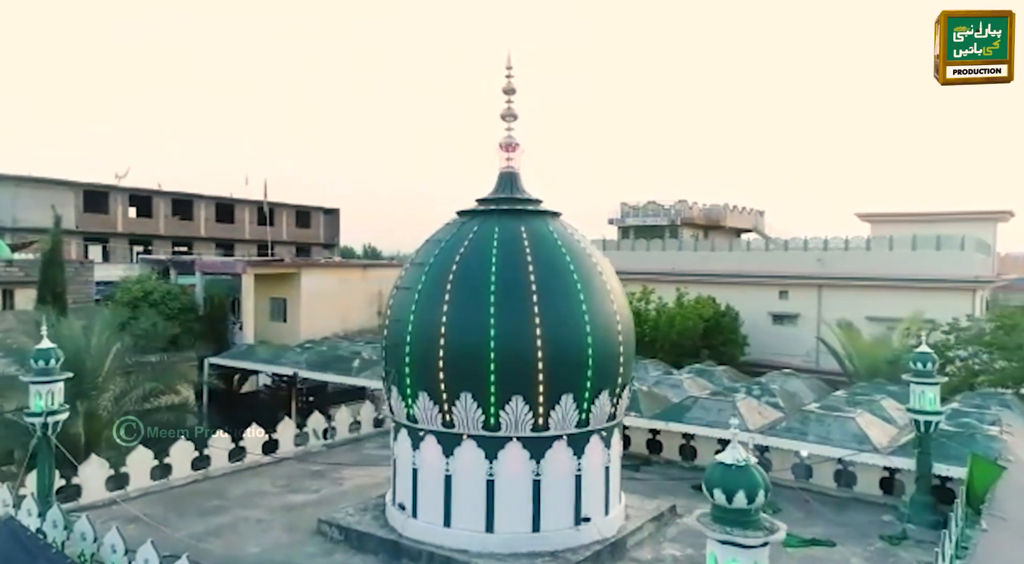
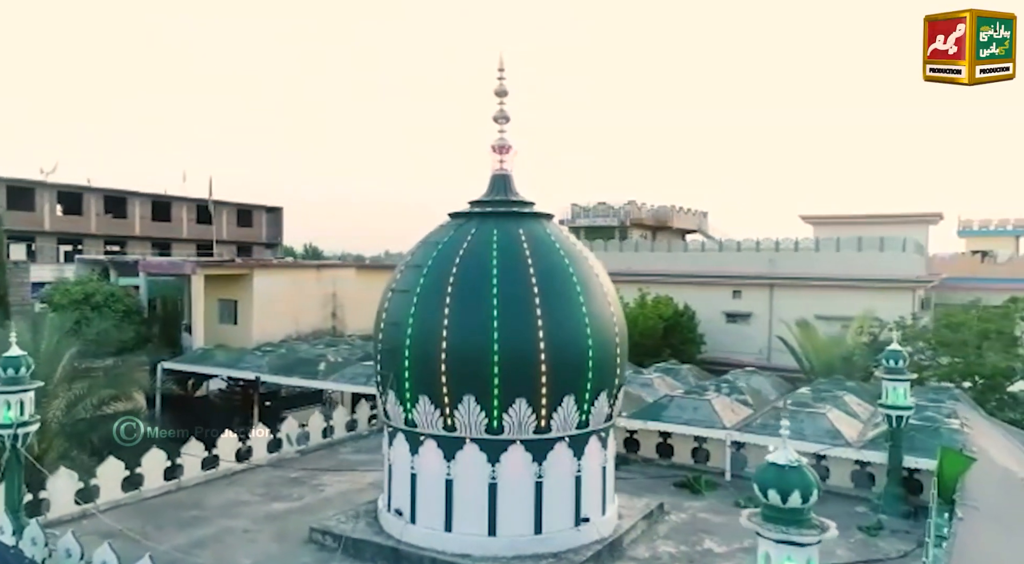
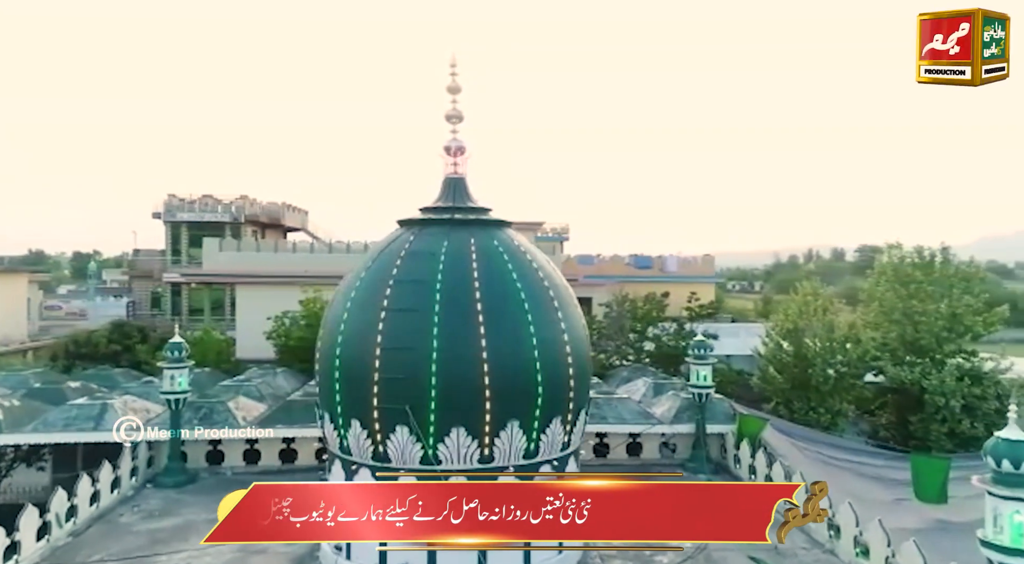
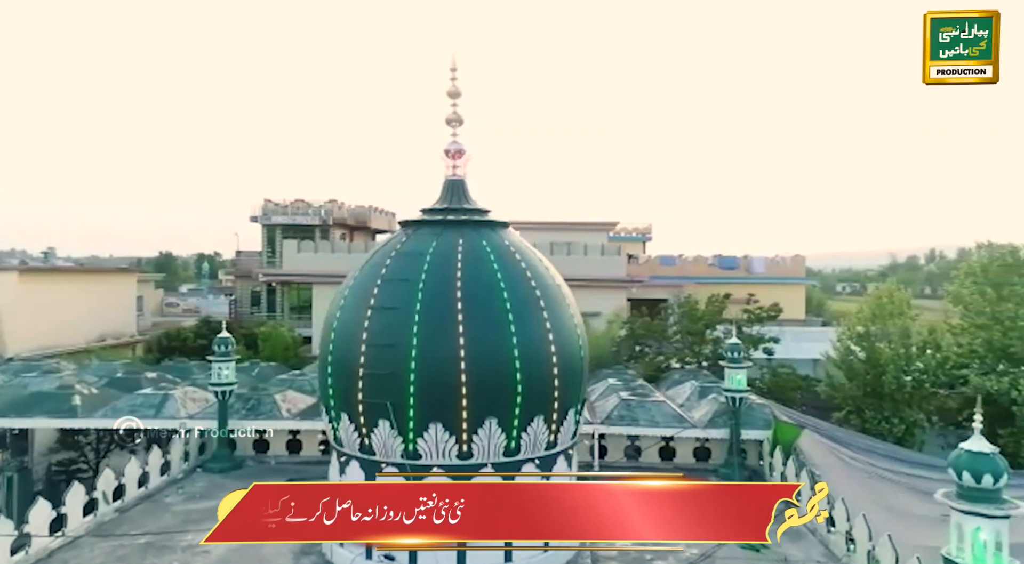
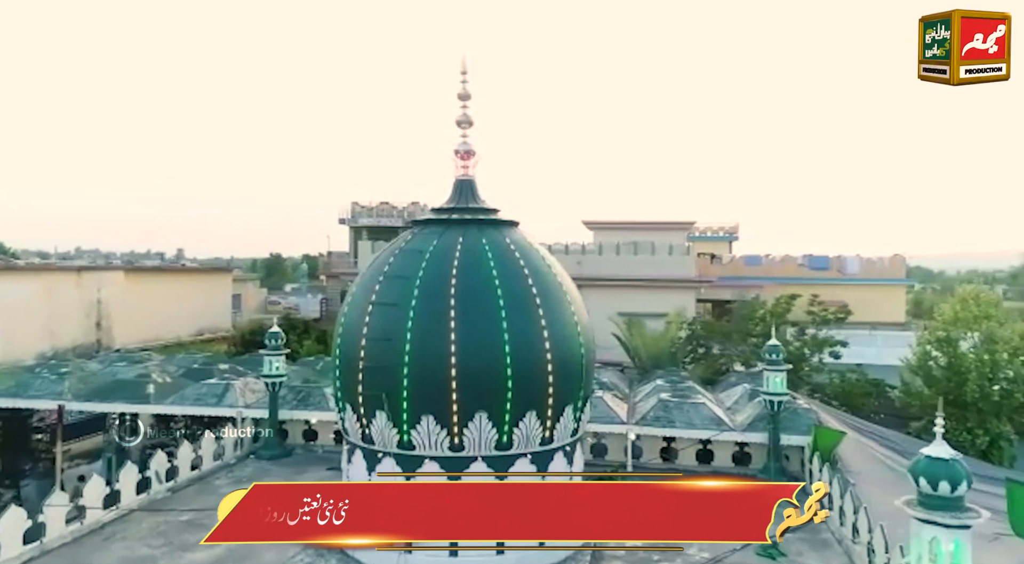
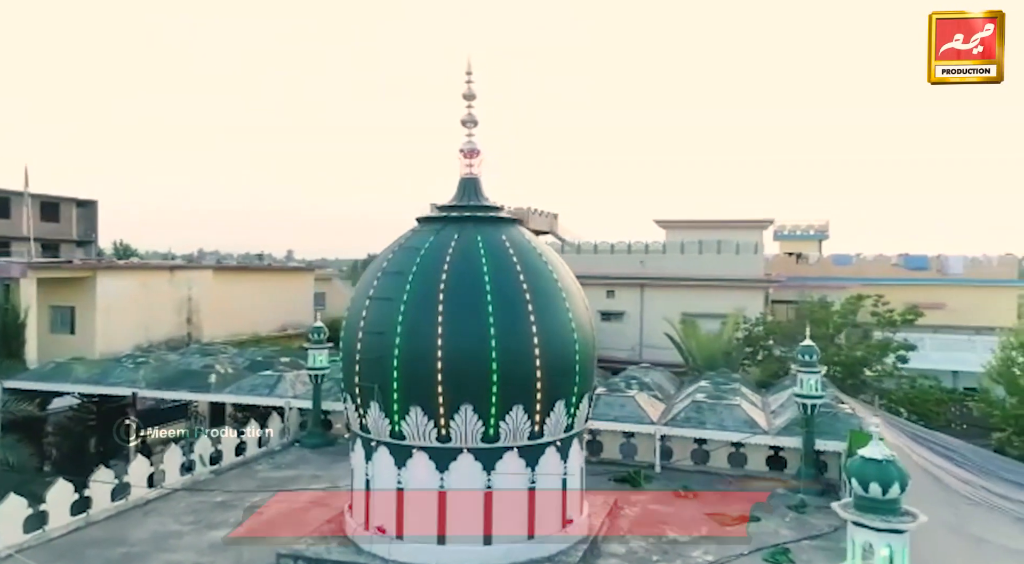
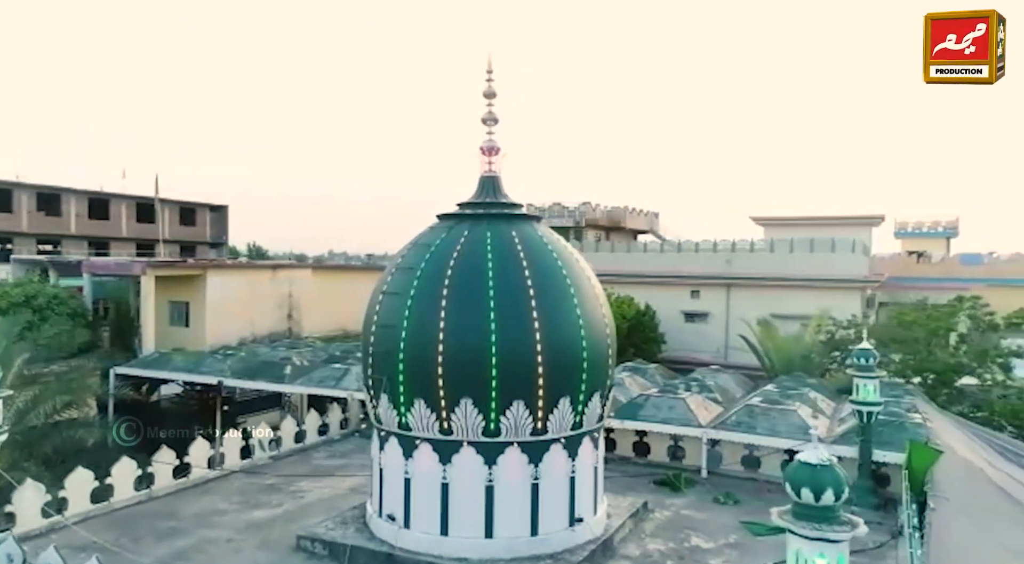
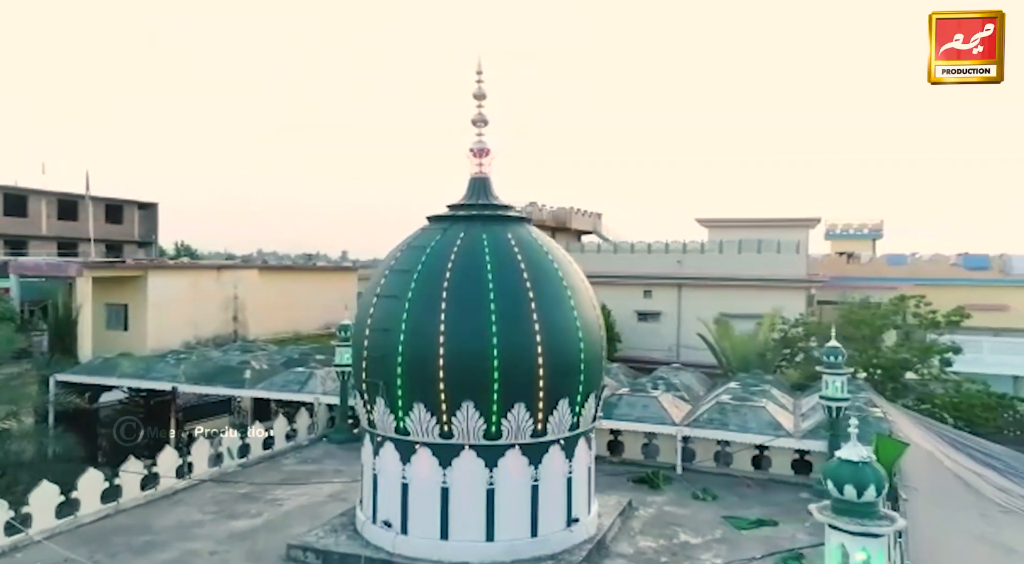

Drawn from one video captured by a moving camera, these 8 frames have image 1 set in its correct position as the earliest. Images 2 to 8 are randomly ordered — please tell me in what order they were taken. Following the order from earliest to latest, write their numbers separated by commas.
2, 7, 8, 6, 5, 4, 3
